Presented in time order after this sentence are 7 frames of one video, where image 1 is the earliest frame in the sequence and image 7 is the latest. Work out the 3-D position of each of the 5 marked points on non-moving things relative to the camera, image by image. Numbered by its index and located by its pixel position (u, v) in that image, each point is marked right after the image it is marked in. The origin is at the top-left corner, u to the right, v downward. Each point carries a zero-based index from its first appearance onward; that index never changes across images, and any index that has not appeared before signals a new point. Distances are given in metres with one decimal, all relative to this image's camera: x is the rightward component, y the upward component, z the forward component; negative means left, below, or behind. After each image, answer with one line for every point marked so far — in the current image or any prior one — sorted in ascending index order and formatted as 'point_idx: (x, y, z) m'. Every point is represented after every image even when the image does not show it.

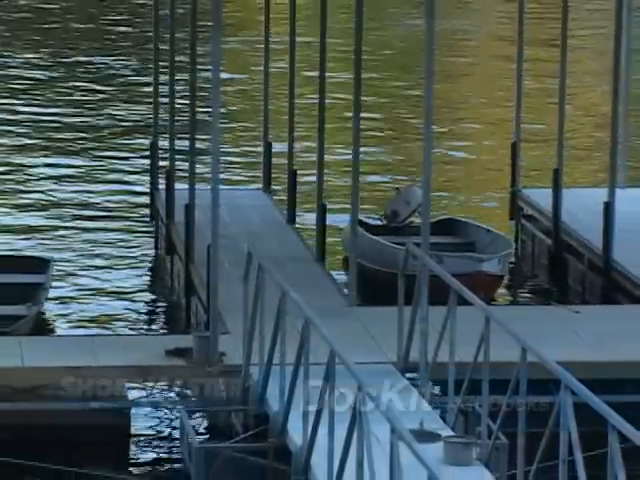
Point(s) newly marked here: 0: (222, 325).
0: (-0.3, -0.3, +7.8) m
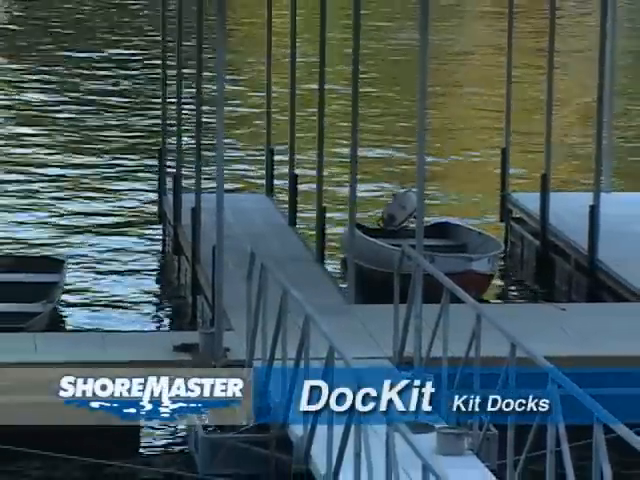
0: (-0.3, -0.3, +8.3) m
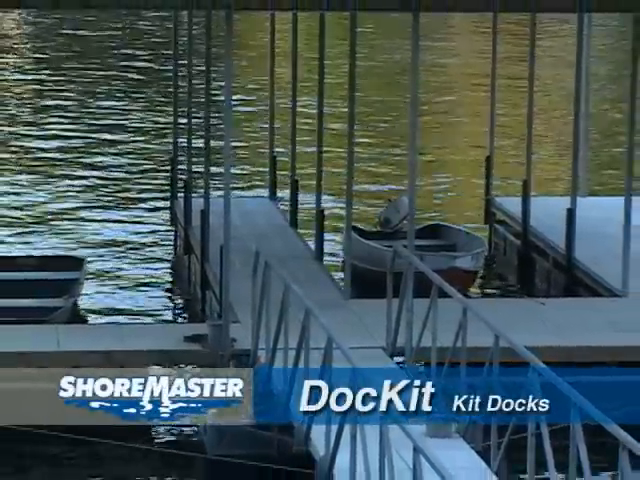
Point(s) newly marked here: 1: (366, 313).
0: (-0.3, -0.3, +9.0) m
1: (+0.2, -0.3, +9.2) m
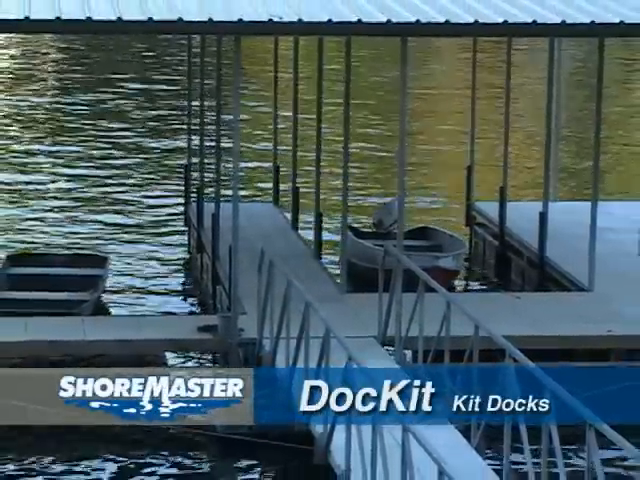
0: (-0.3, -0.3, +10.1) m
1: (+0.2, -0.3, +10.3) m
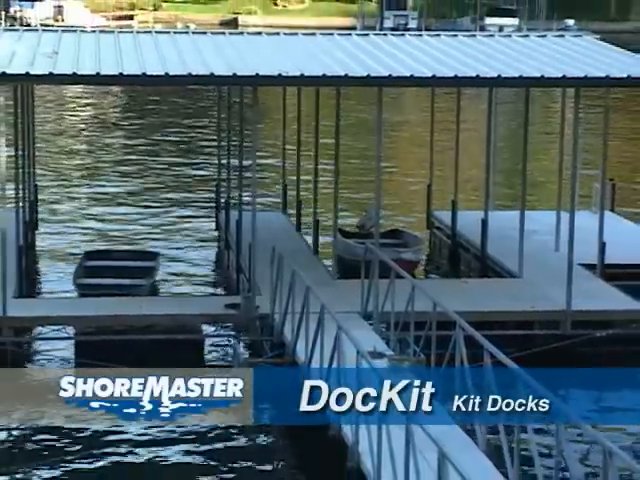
0: (-0.4, -0.3, +13.4) m
1: (+0.1, -0.3, +13.6) m
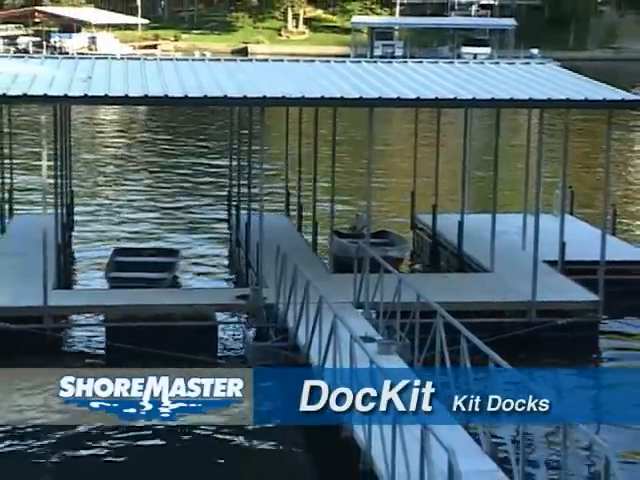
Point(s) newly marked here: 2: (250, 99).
0: (-0.4, -0.3, +15.4) m
1: (+0.1, -0.3, +15.6) m
2: (-0.4, +0.8, +14.5) m
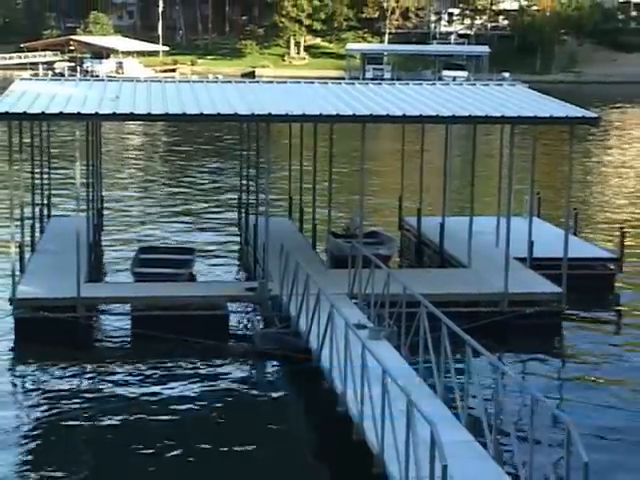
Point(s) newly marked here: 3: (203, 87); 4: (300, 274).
0: (-0.4, -0.3, +17.6) m
1: (+0.1, -0.3, +17.8) m
2: (-0.4, +0.9, +16.7) m
3: (-0.9, +1.2, +18.0) m
4: (-0.1, -0.3, +17.9) m
